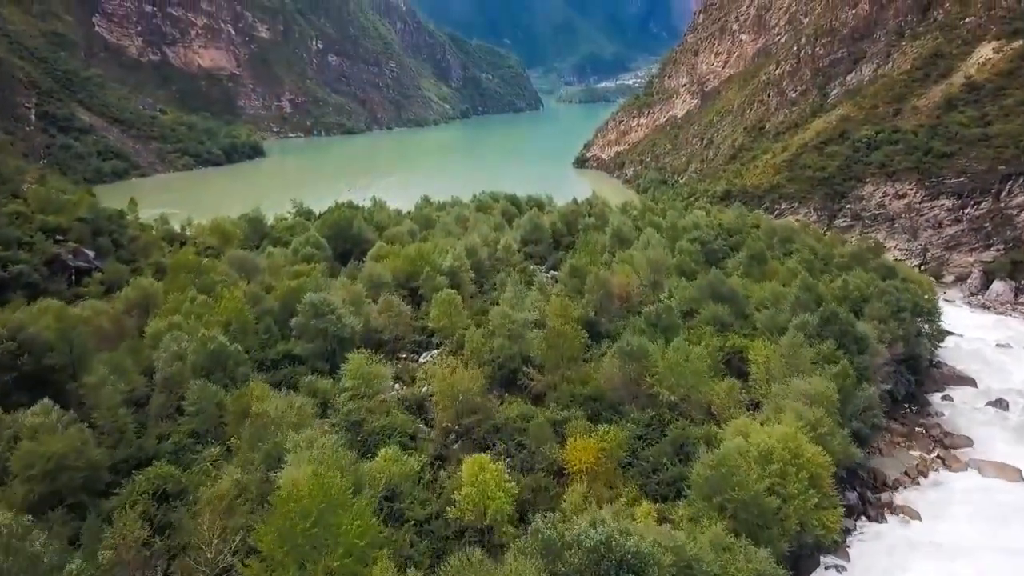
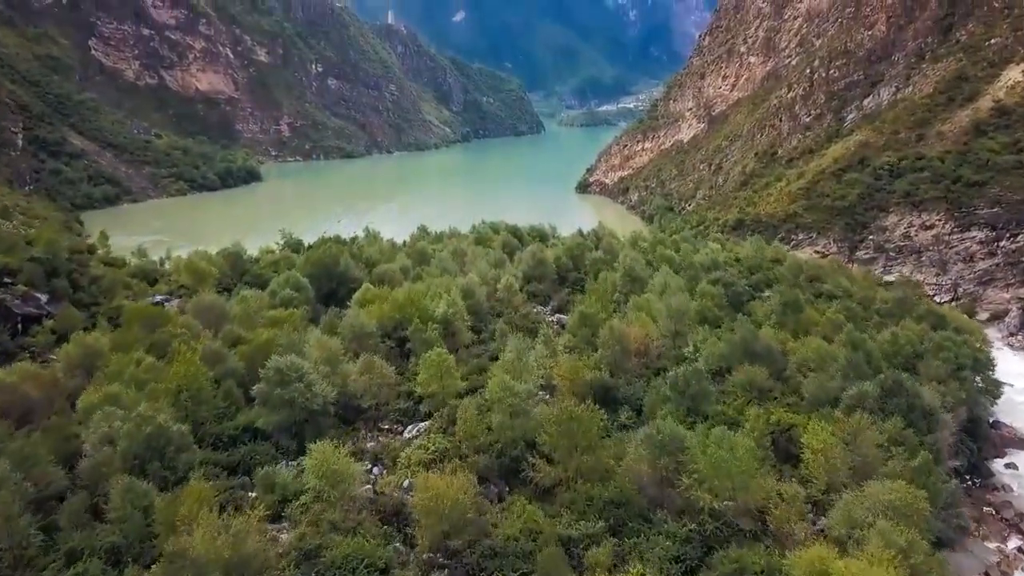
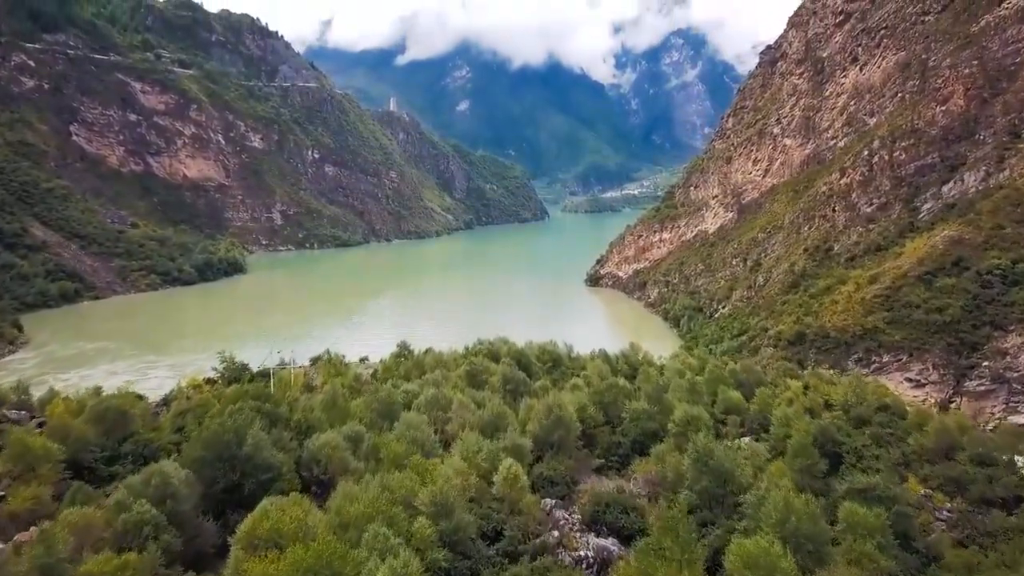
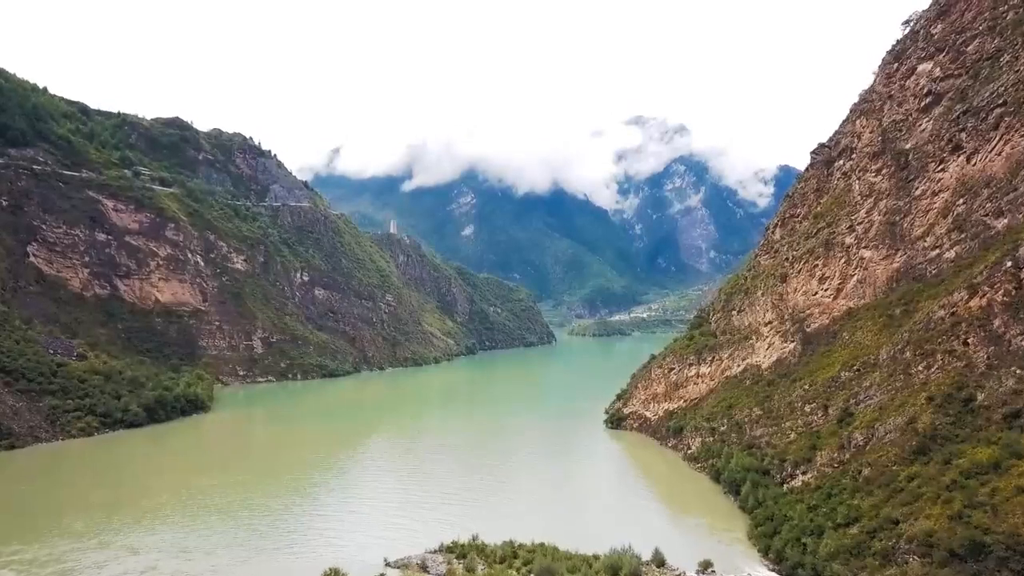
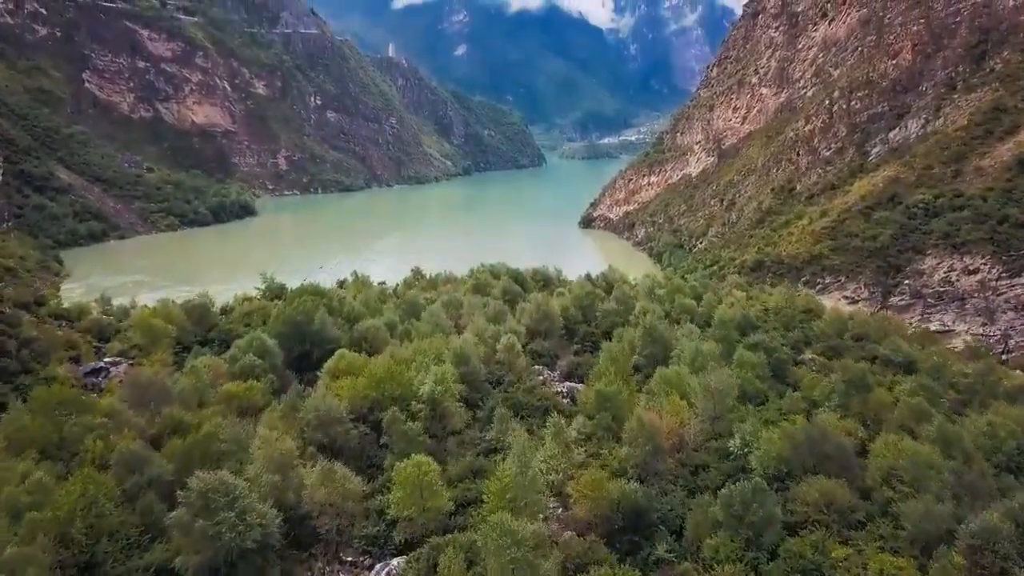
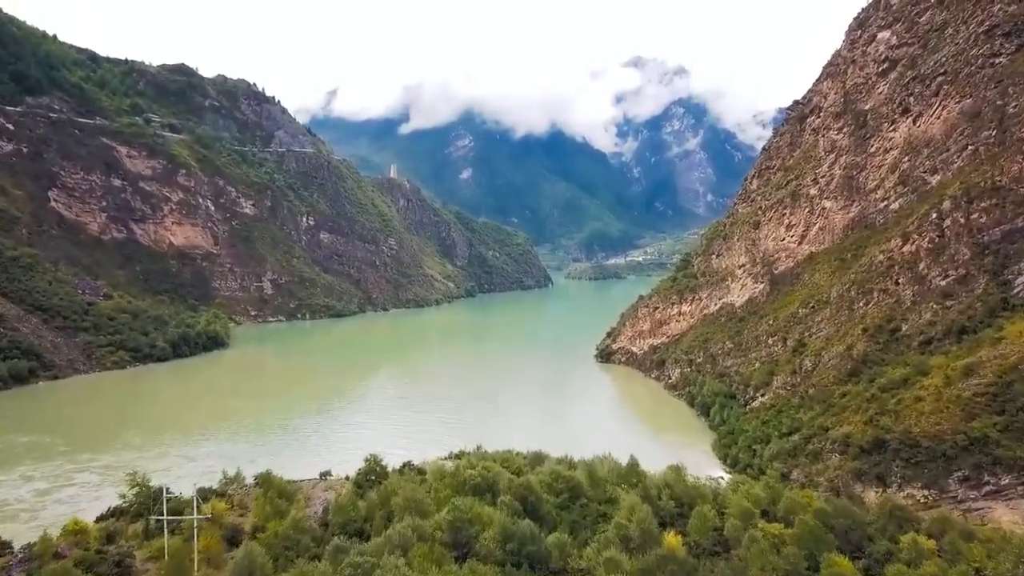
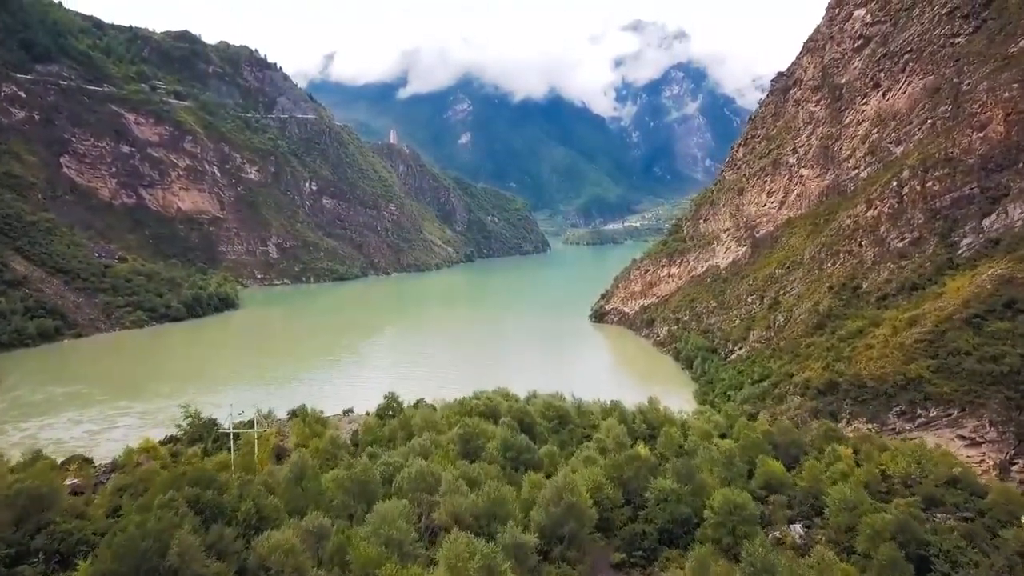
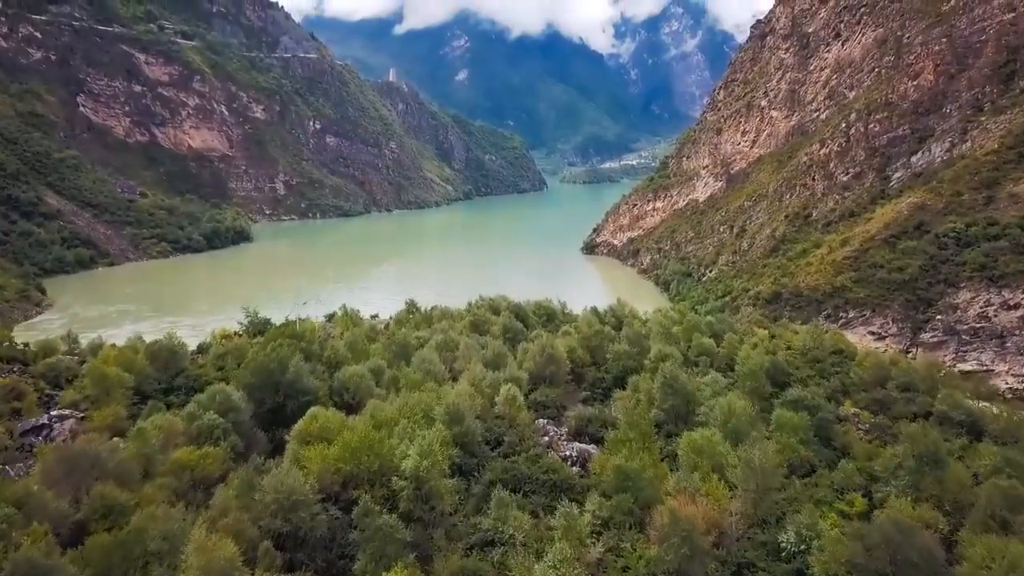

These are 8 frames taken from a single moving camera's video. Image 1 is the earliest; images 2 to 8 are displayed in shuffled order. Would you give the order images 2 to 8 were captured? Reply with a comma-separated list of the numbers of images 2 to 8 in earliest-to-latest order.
2, 5, 8, 3, 7, 6, 4
